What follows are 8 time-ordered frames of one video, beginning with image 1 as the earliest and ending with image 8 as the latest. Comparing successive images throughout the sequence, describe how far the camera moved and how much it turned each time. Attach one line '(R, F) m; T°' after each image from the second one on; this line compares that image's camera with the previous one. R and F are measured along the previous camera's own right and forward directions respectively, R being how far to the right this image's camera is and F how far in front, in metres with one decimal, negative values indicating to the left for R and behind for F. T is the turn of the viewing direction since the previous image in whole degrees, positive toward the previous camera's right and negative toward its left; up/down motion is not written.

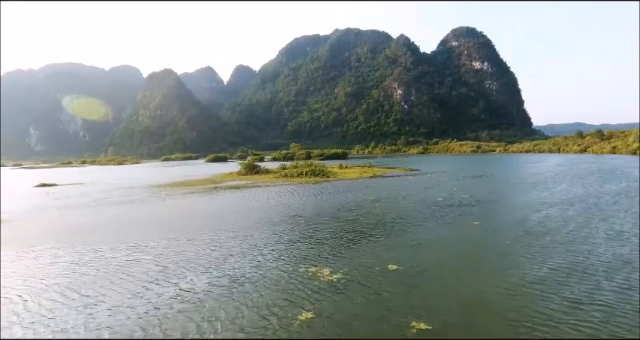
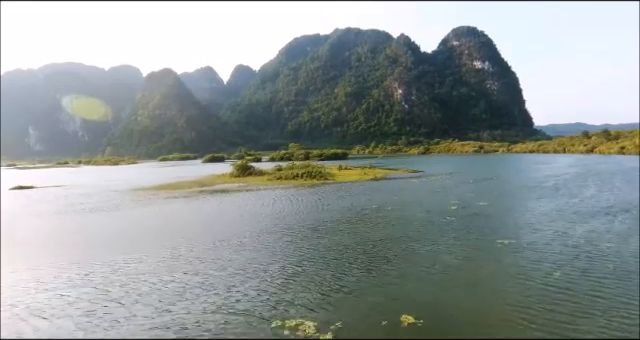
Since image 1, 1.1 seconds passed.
(+0.2, +2.6) m; 0°
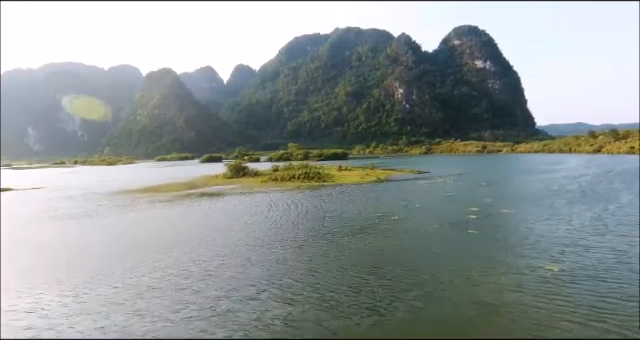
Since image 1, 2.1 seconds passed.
(+0.1, +2.5) m; 0°
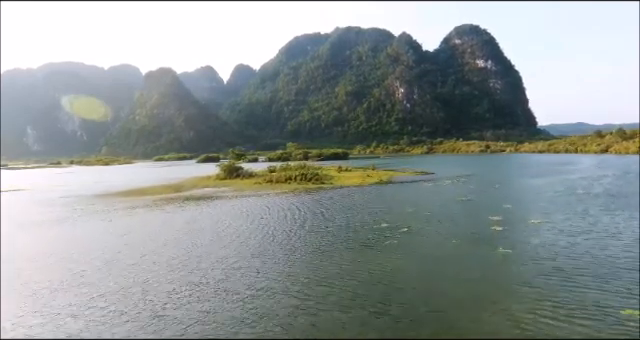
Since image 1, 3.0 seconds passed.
(+0.2, +2.5) m; 0°
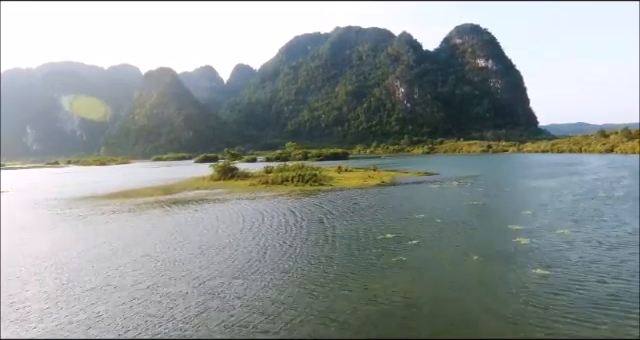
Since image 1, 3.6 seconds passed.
(+0.1, +1.7) m; 0°
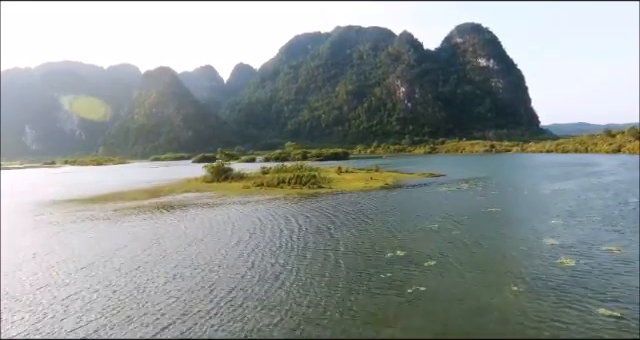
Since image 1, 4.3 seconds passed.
(+0.1, +2.1) m; 0°
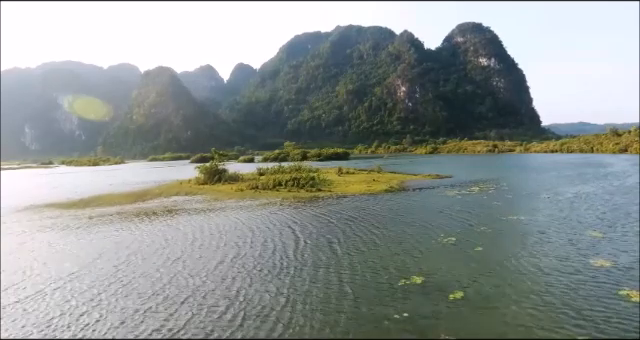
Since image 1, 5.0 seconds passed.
(+0.1, +1.9) m; 0°
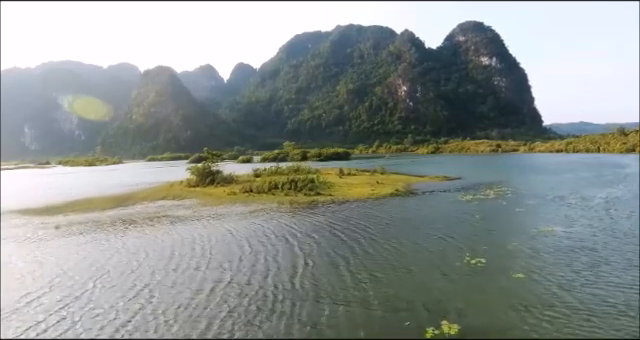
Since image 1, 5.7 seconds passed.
(0.0, +2.1) m; 0°
